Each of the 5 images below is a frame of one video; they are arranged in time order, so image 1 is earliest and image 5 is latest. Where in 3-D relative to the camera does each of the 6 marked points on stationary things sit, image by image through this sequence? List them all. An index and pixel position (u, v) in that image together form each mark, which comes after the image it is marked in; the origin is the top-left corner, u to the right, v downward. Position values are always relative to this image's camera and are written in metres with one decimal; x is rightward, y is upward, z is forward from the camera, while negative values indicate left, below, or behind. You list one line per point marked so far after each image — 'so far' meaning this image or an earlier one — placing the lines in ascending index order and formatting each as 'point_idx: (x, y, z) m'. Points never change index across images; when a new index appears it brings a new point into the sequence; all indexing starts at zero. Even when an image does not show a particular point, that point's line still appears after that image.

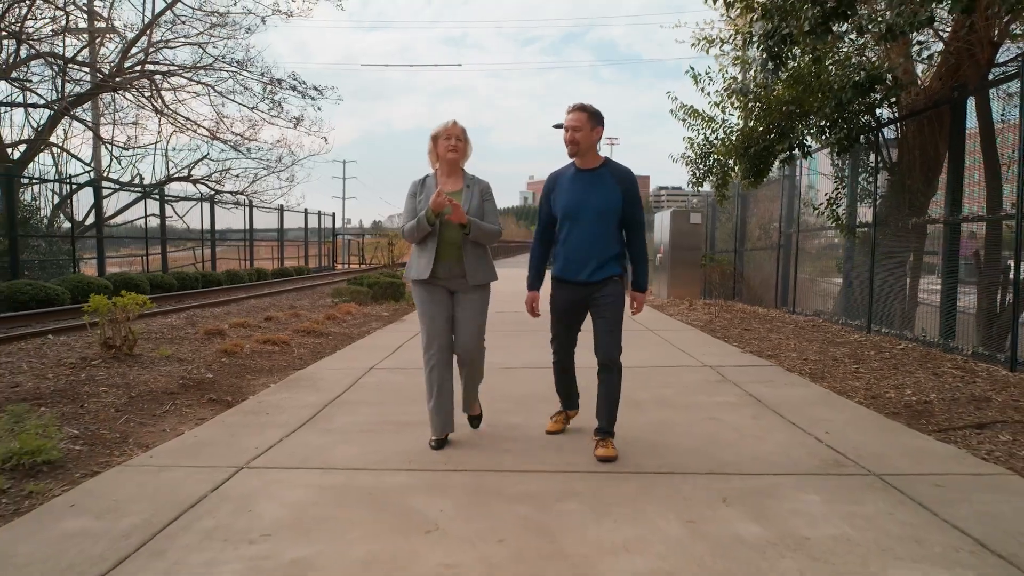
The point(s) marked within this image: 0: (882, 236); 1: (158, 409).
0: (+3.4, +0.5, +8.0) m
1: (-2.0, -0.7, +4.9) m
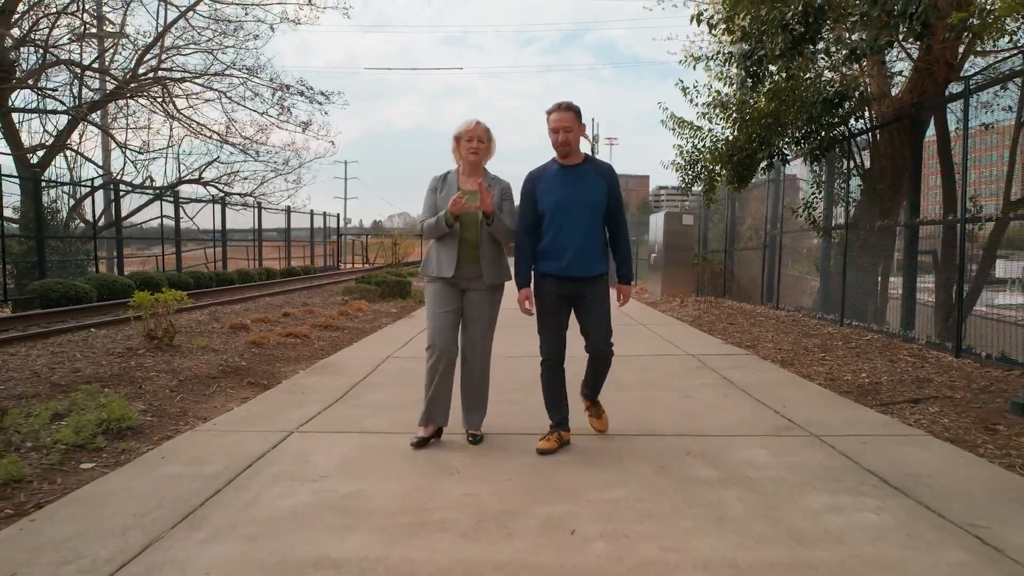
0: (+3.4, +0.5, +8.7) m
1: (-2.0, -0.7, +5.6) m
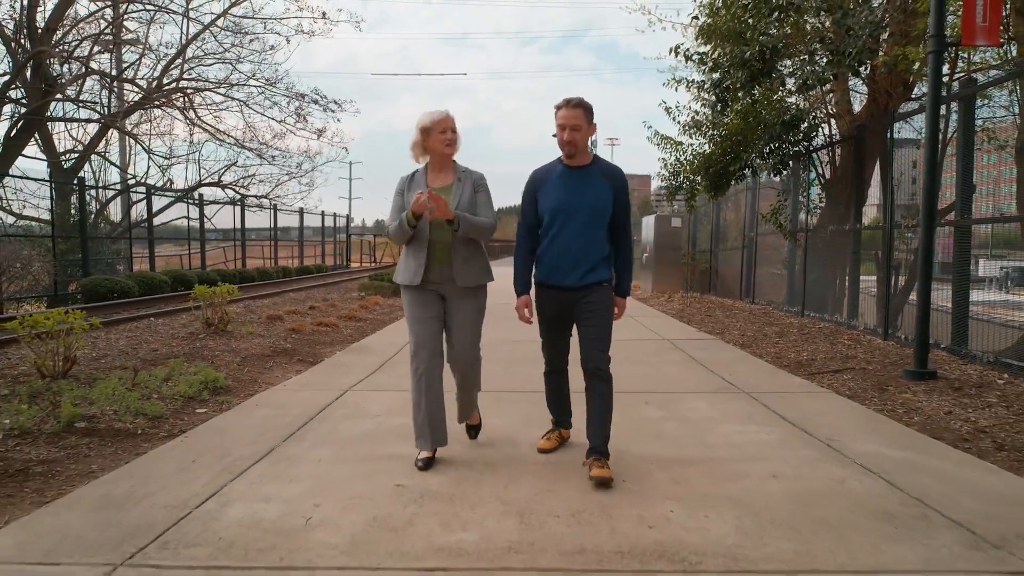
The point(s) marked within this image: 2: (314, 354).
0: (+3.5, +0.6, +10.0) m
1: (-2.0, -0.6, +6.9) m
2: (-1.7, -0.6, +7.6) m
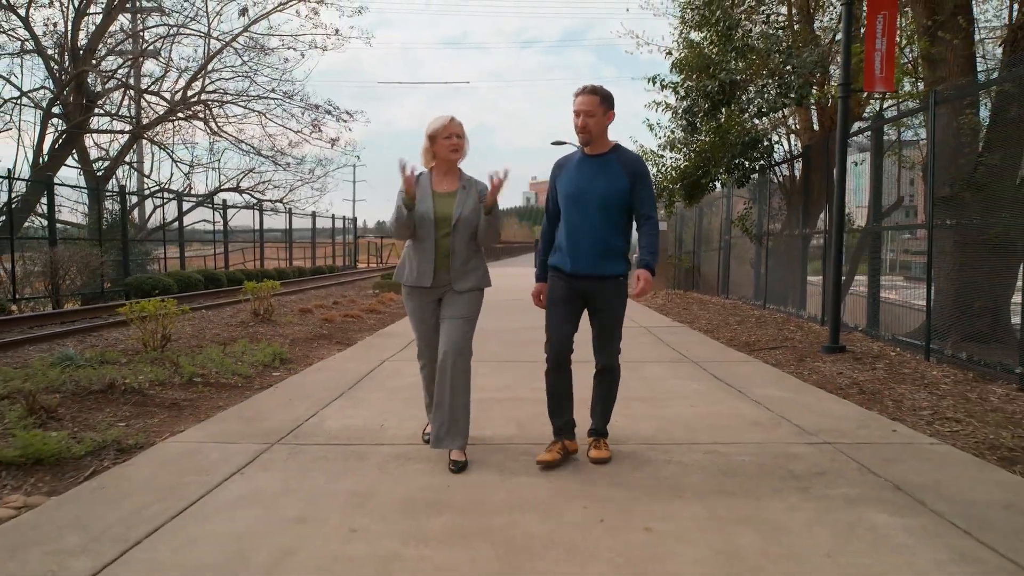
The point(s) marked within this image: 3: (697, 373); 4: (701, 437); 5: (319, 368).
0: (+3.5, +0.6, +11.5) m
1: (-2.0, -0.6, +8.4) m
2: (-1.7, -0.5, +9.1) m
3: (+1.3, -0.6, +6.3) m
4: (+0.9, -0.7, +4.0) m
5: (-1.5, -0.6, +6.6) m
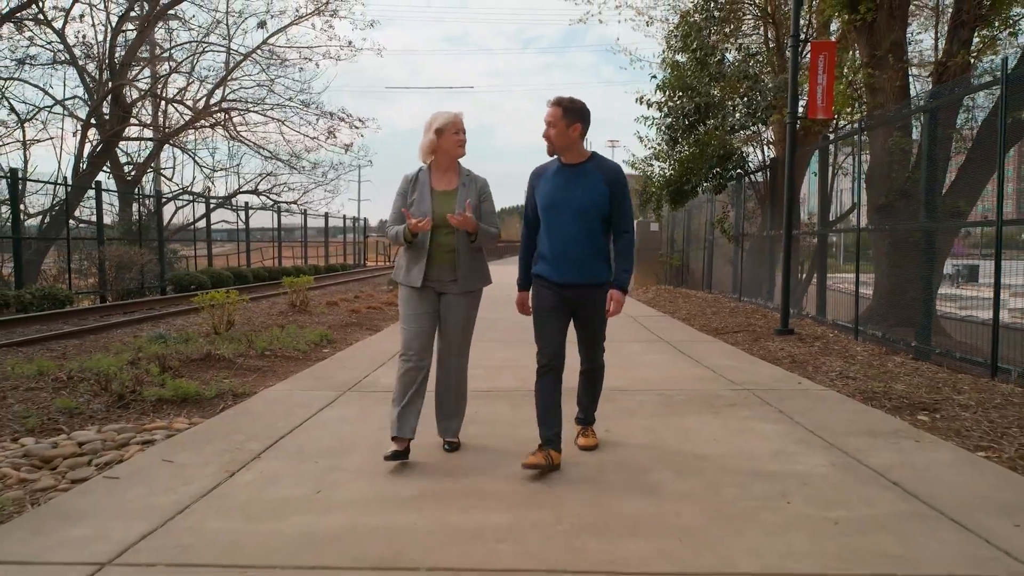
0: (+3.5, +0.7, +13.0) m
1: (-1.9, -0.5, +9.9) m
2: (-1.7, -0.5, +10.6) m
3: (+1.4, -0.5, +7.7) m
4: (+0.9, -0.6, +5.4) m
5: (-1.4, -0.5, +8.1) m
